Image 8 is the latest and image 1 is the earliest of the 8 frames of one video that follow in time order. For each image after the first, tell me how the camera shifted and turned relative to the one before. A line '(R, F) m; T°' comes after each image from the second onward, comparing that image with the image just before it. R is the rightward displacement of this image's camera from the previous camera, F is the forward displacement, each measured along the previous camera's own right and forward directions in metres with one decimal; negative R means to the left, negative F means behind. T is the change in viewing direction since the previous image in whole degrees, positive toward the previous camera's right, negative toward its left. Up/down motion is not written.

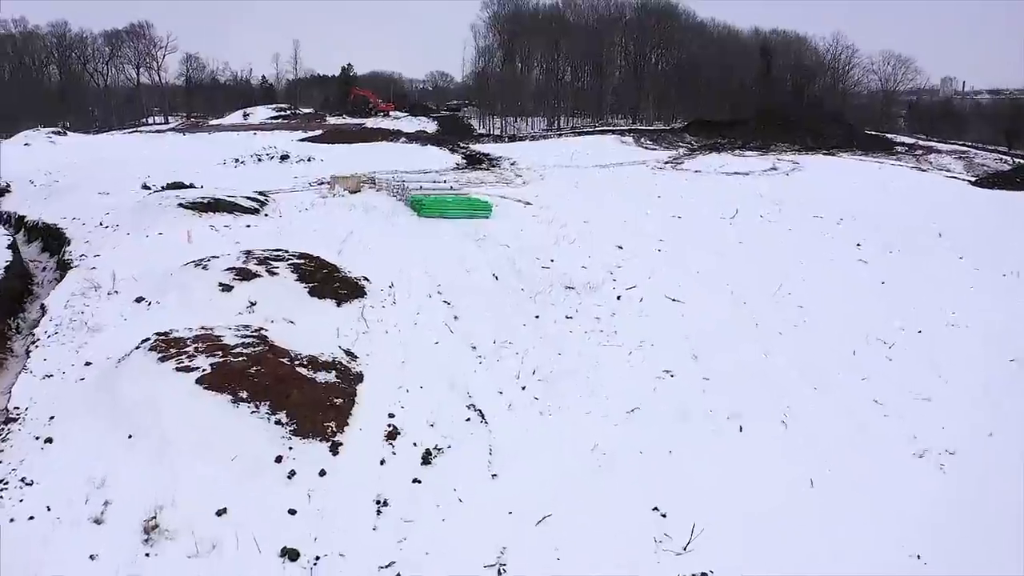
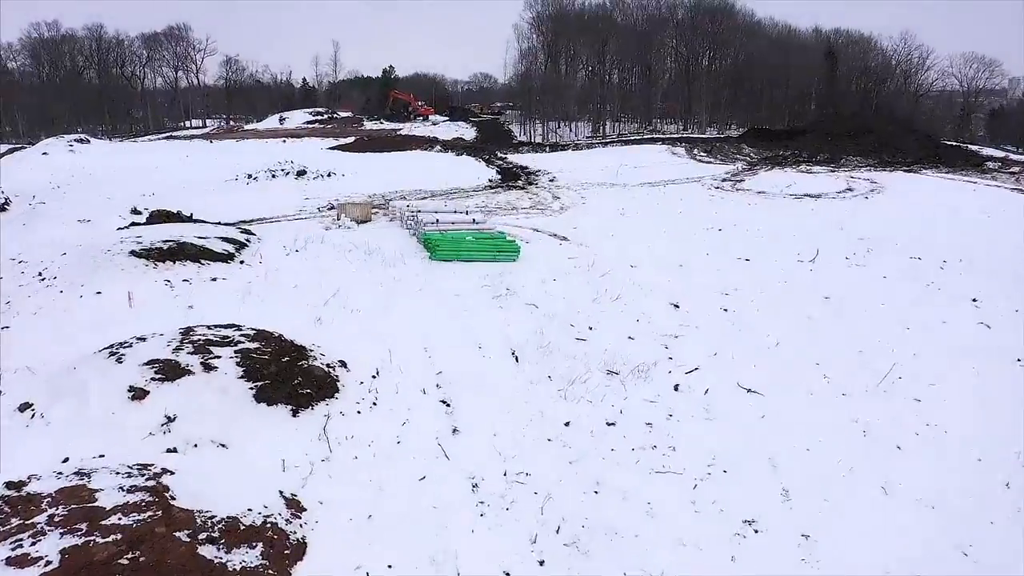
(+0.2, +2.5) m; -3°
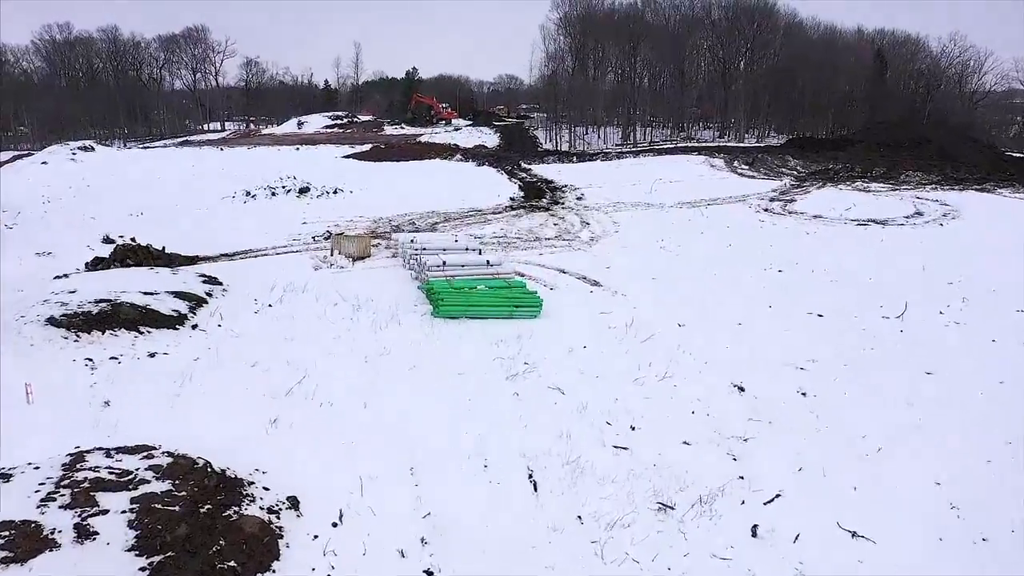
(0.0, +2.2) m; -2°
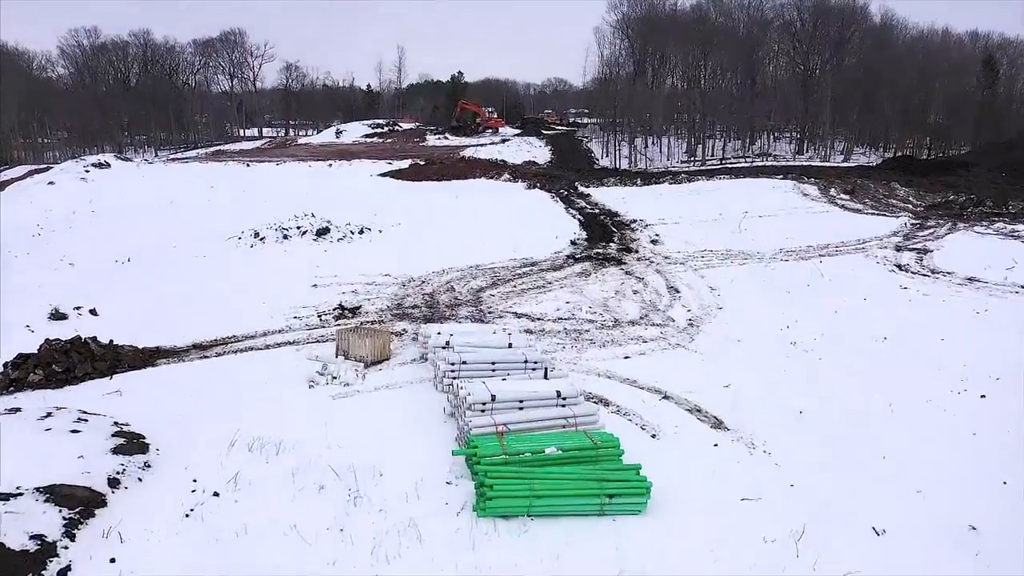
(-0.4, +3.7) m; -3°
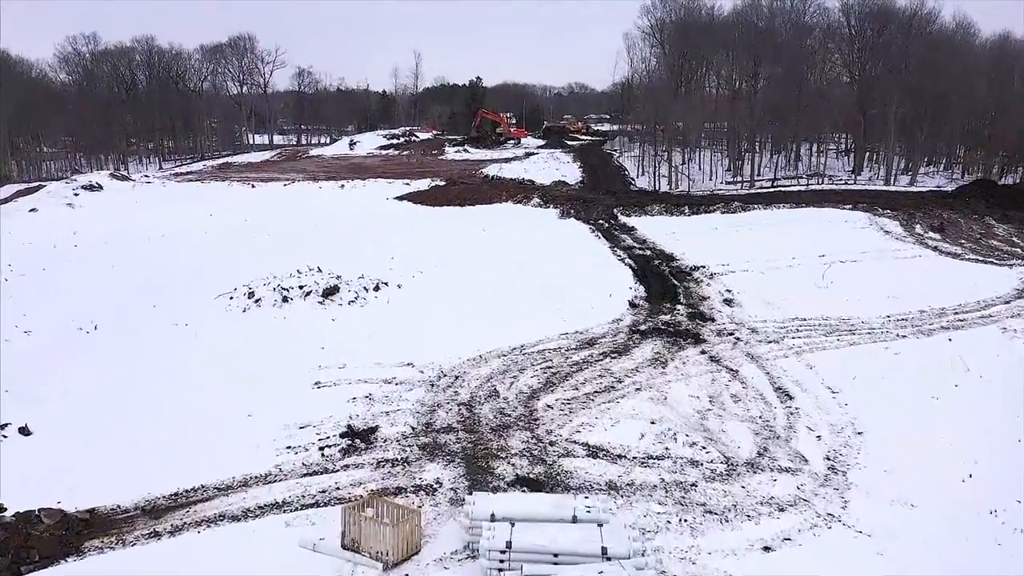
(-0.6, +3.0) m; -1°
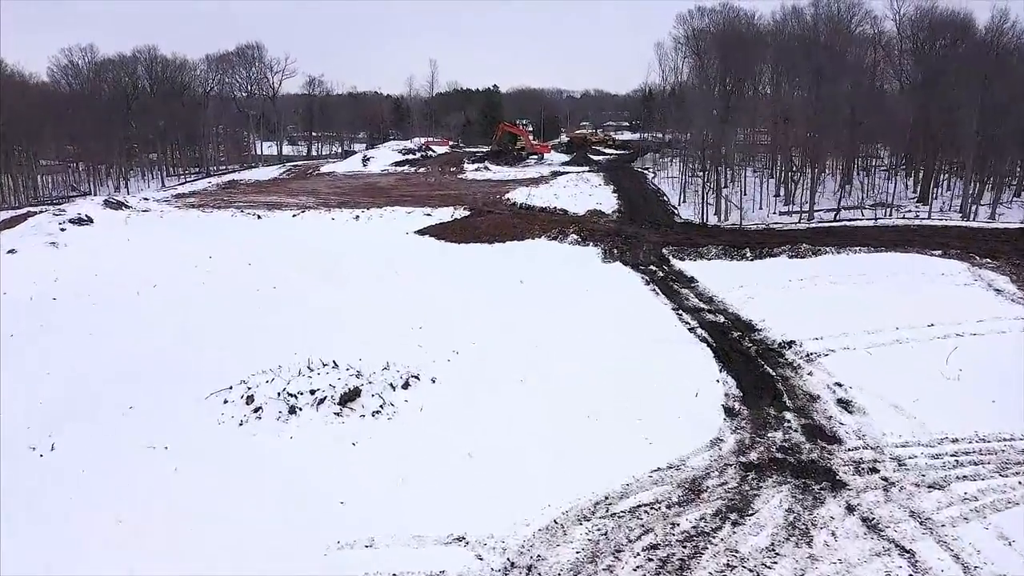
(-0.8, +2.9) m; -1°
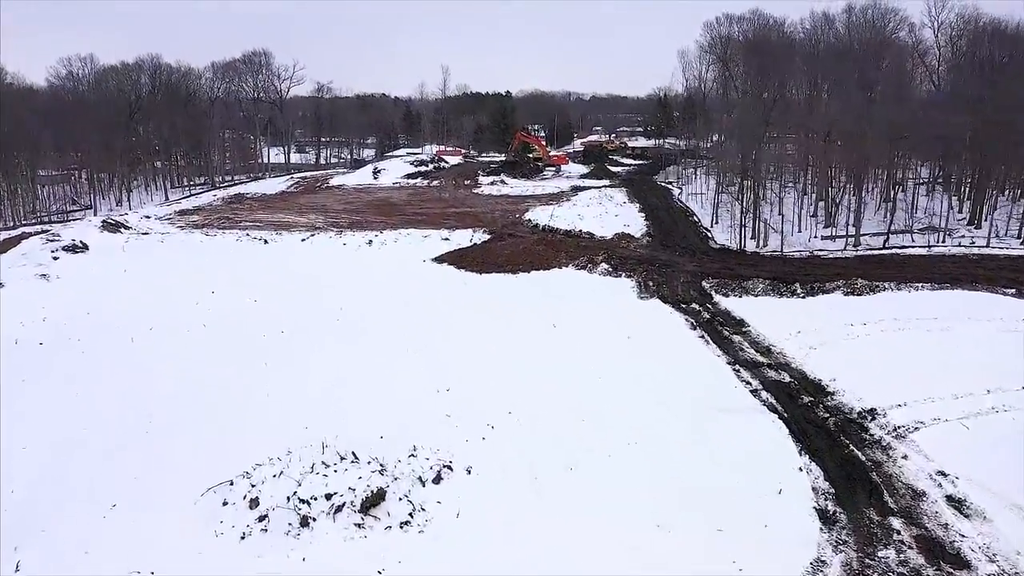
(-0.6, +1.8) m; 0°
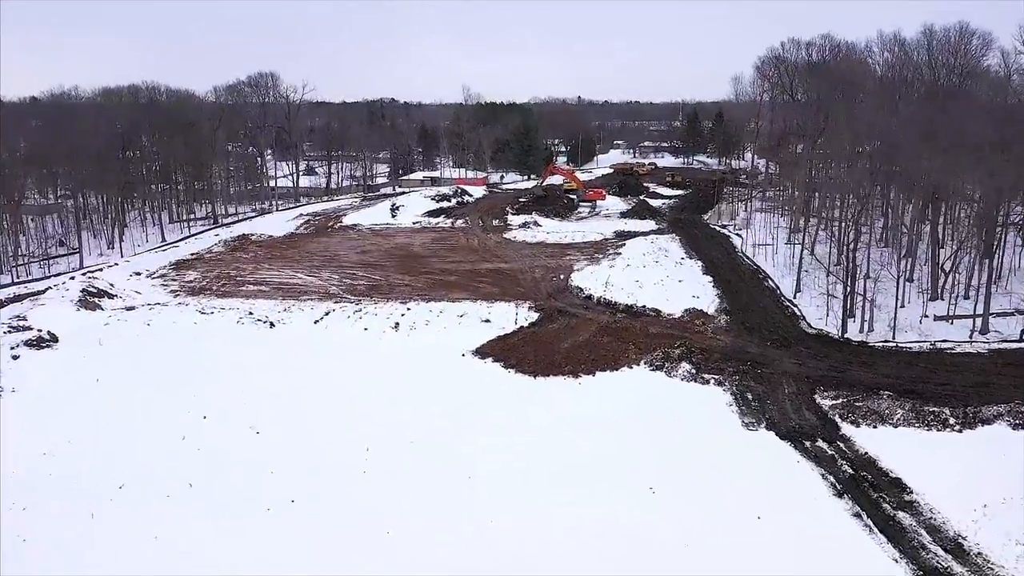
(-1.3, +4.4) m; 0°
